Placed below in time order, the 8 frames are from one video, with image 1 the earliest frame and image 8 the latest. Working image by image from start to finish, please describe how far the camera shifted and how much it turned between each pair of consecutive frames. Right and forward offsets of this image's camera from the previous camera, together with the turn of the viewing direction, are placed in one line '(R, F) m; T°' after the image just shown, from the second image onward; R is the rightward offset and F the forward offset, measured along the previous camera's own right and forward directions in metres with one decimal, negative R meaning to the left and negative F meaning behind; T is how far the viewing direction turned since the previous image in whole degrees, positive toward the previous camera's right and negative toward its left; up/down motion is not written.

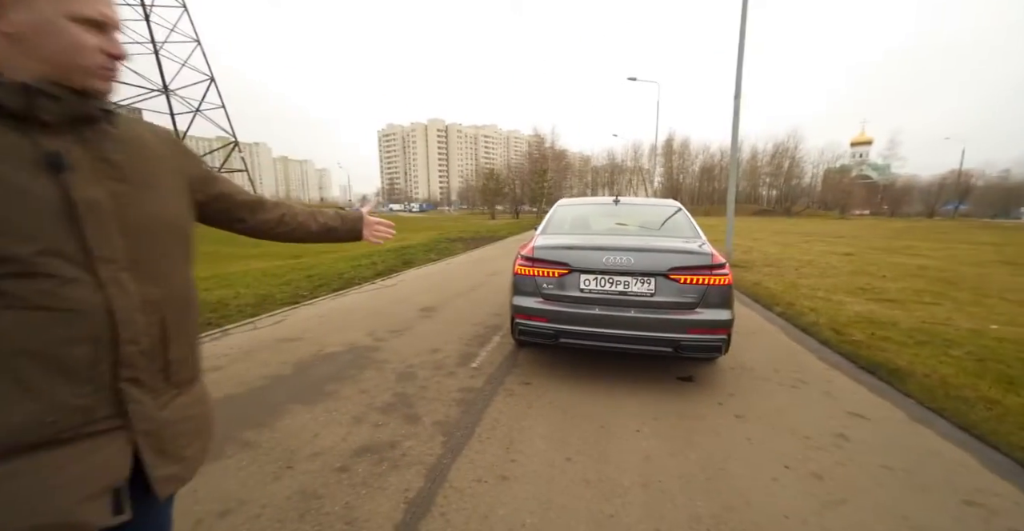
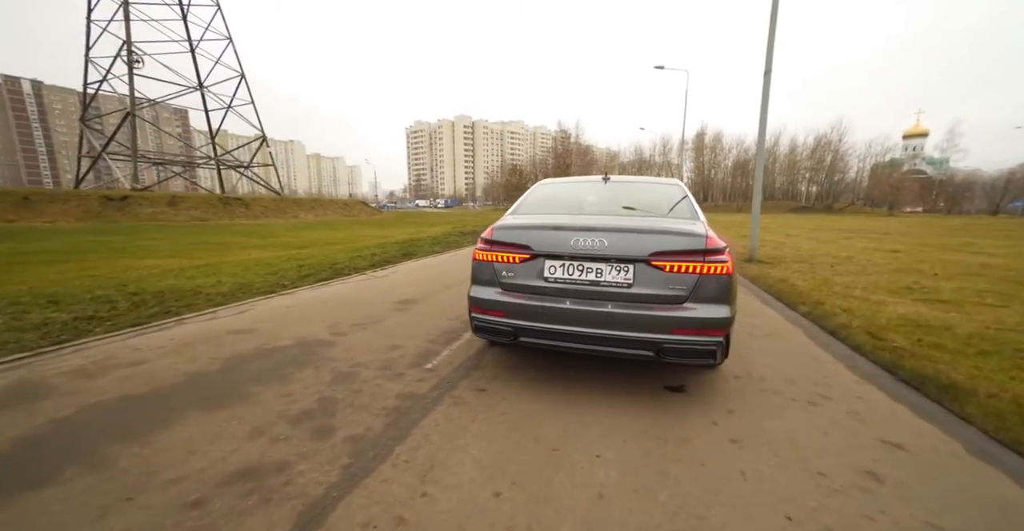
(+0.6, +0.6) m; -4°
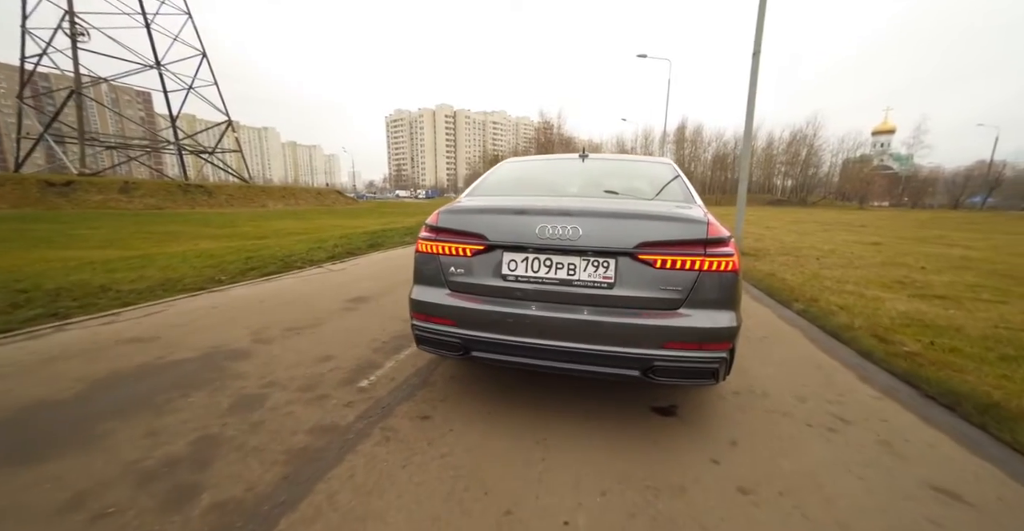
(+0.2, +0.7) m; +2°
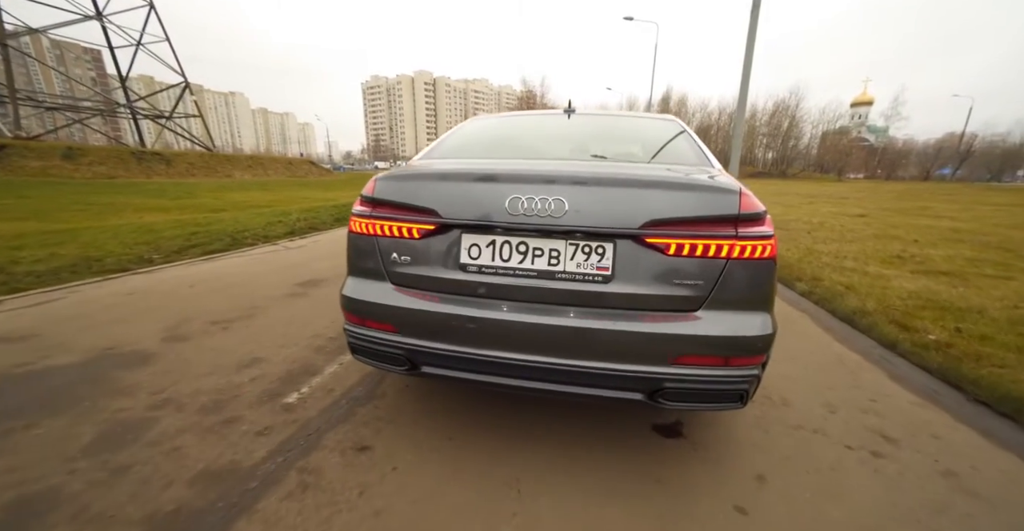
(+0.1, +0.6) m; +2°
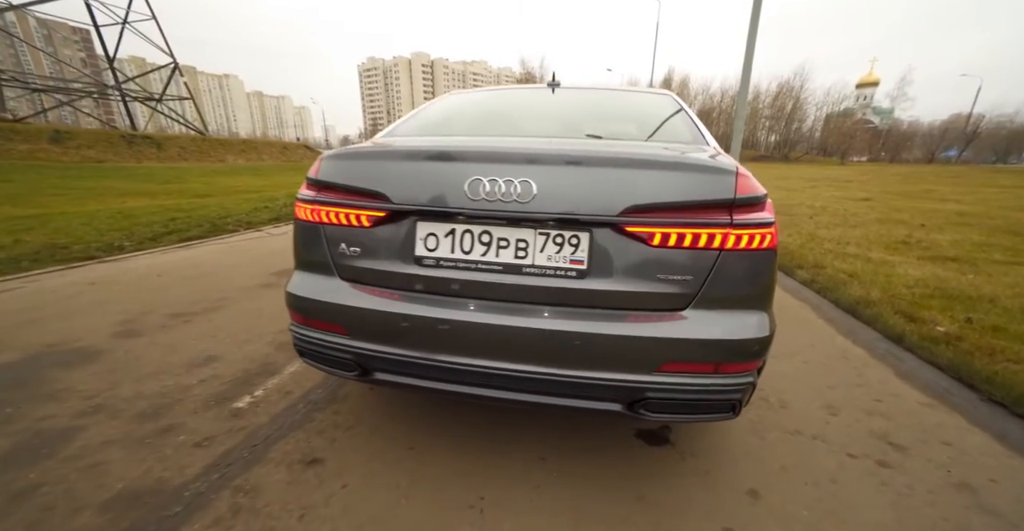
(+0.1, +0.2) m; 0°
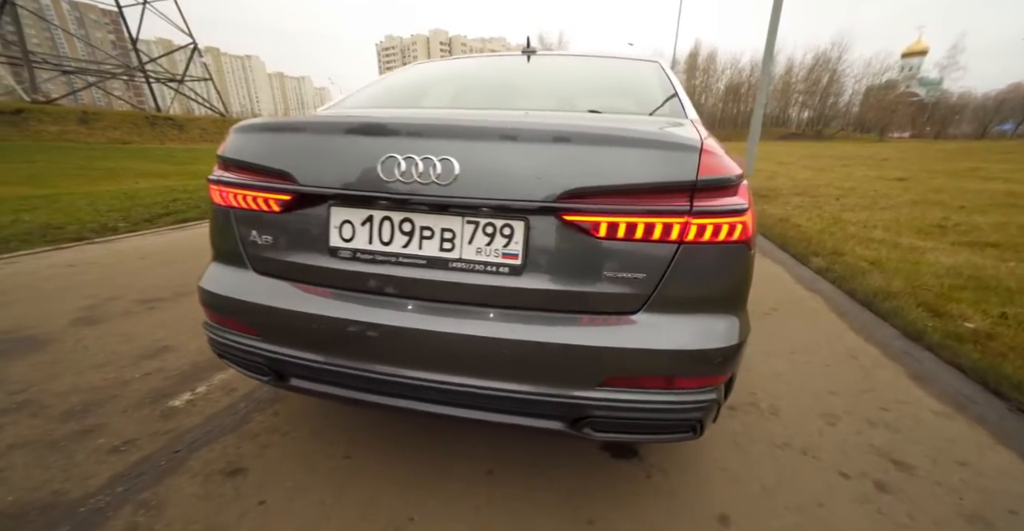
(+0.3, +0.2) m; -3°
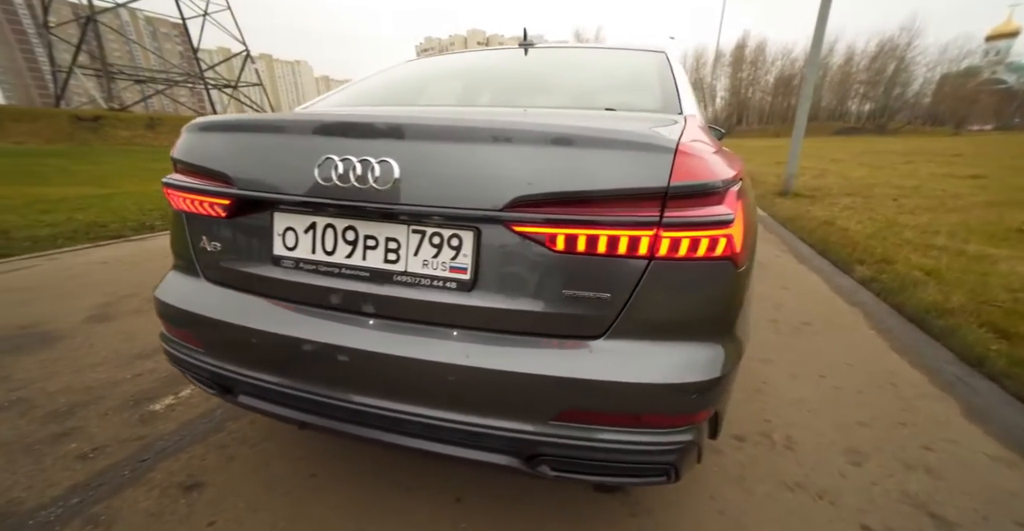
(+0.2, +0.2) m; -5°
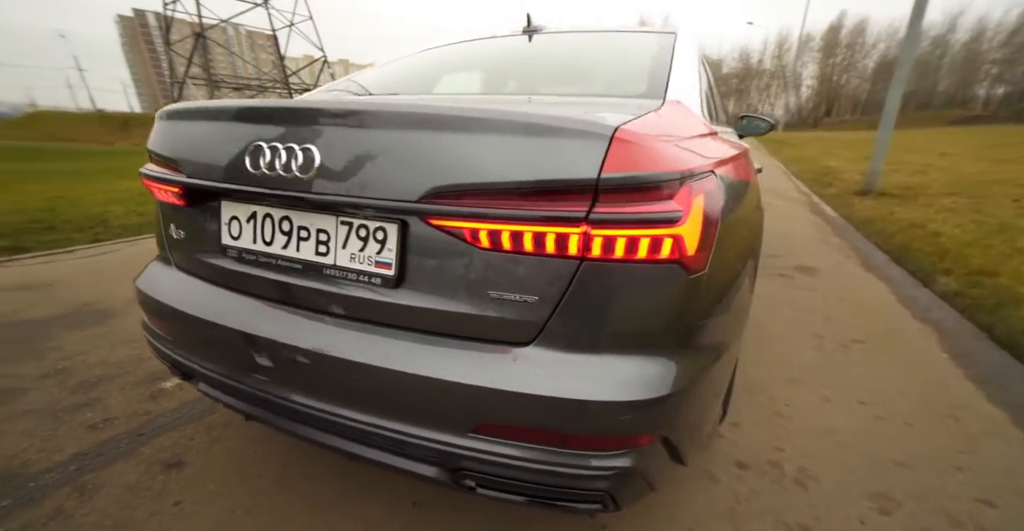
(+0.3, +0.1) m; -9°
